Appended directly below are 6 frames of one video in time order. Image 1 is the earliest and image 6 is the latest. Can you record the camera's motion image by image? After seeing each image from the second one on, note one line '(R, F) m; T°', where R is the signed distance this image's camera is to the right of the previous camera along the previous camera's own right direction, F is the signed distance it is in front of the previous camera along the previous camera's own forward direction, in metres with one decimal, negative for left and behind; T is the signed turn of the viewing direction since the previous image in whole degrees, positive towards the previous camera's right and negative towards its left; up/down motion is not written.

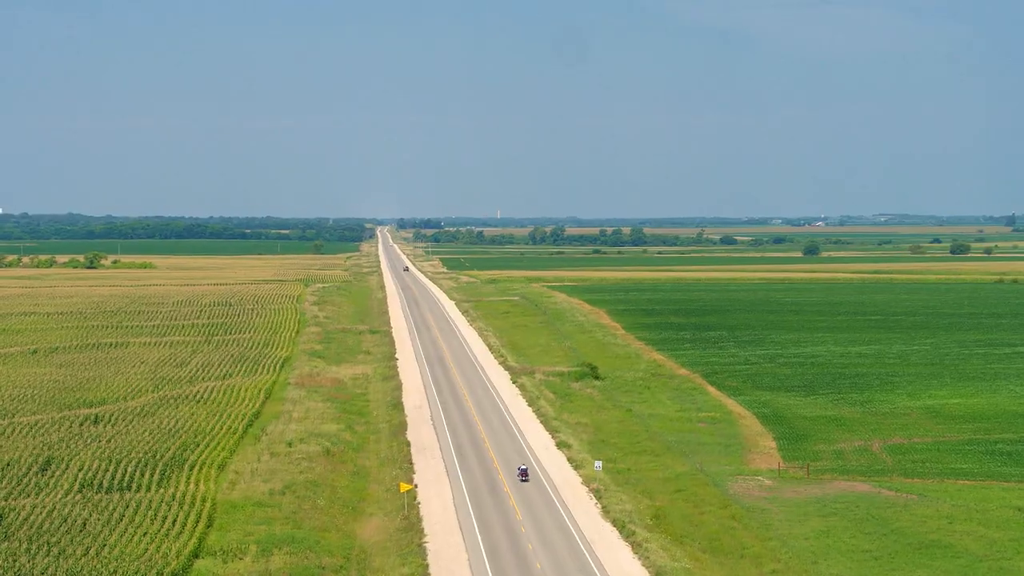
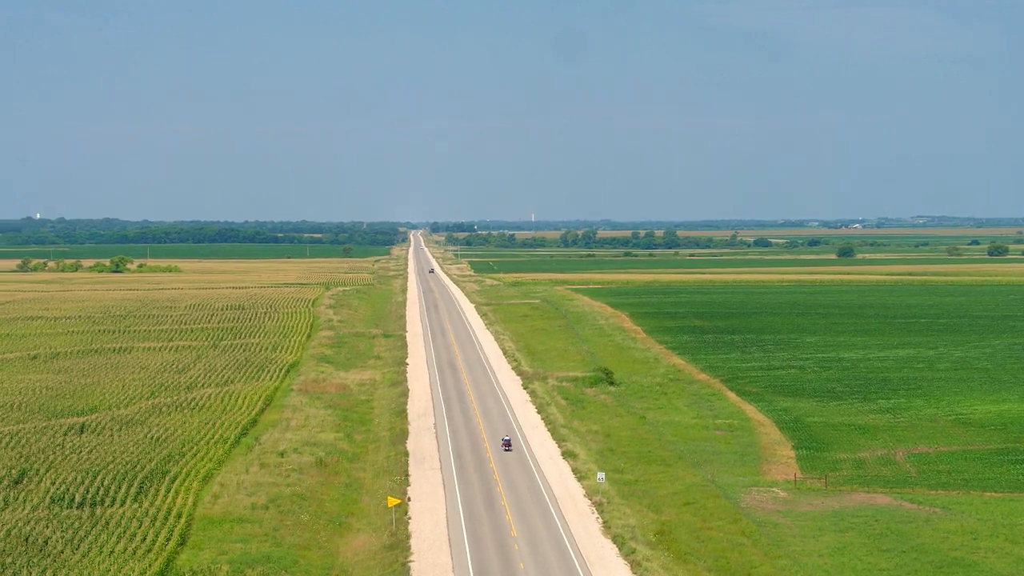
(+0.7, +1.1) m; -1°
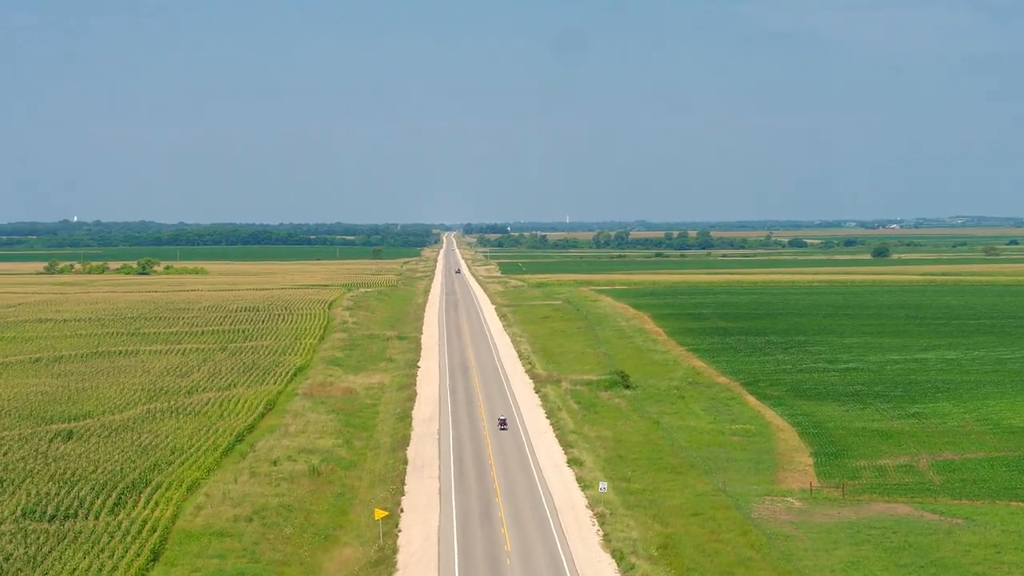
(+0.7, +1.0) m; -1°
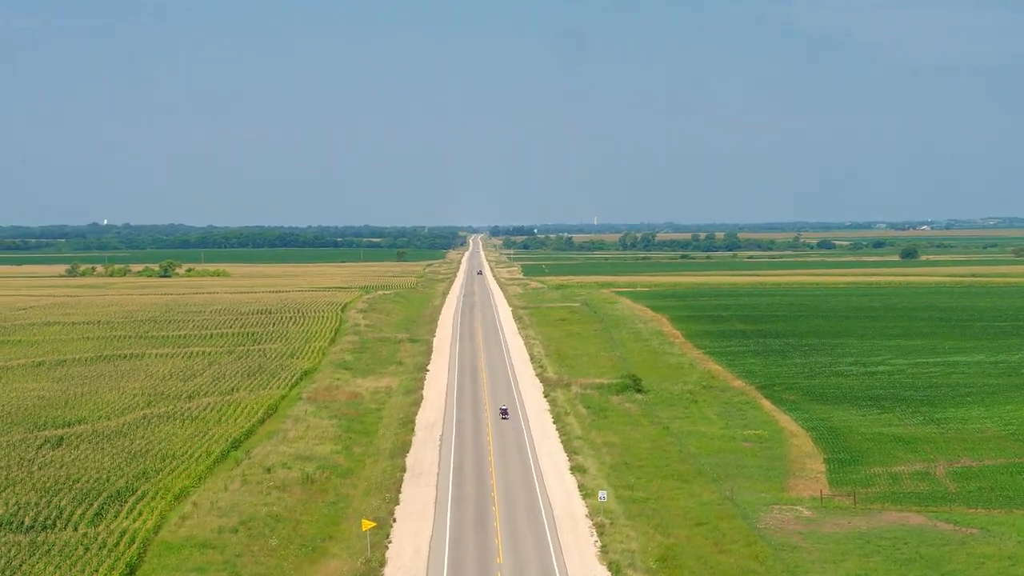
(+0.6, +0.6) m; -1°
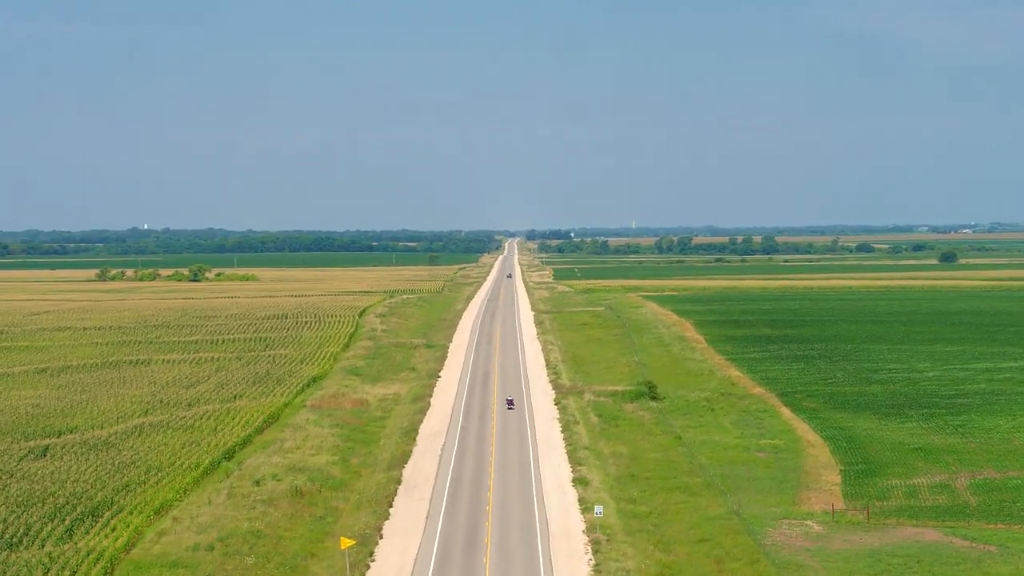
(+0.8, +0.8) m; -2°
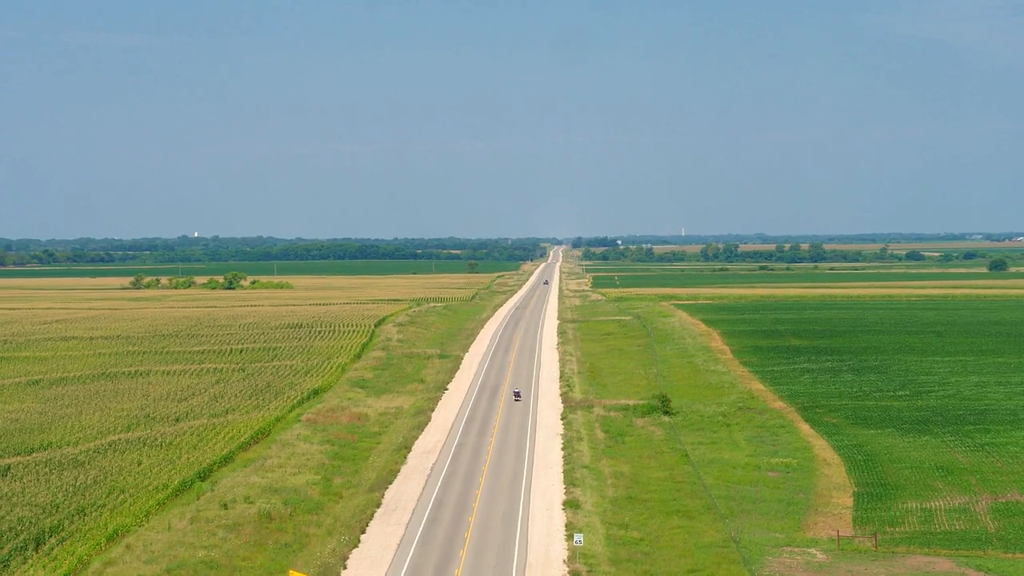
(+1.3, +1.2) m; -2°
